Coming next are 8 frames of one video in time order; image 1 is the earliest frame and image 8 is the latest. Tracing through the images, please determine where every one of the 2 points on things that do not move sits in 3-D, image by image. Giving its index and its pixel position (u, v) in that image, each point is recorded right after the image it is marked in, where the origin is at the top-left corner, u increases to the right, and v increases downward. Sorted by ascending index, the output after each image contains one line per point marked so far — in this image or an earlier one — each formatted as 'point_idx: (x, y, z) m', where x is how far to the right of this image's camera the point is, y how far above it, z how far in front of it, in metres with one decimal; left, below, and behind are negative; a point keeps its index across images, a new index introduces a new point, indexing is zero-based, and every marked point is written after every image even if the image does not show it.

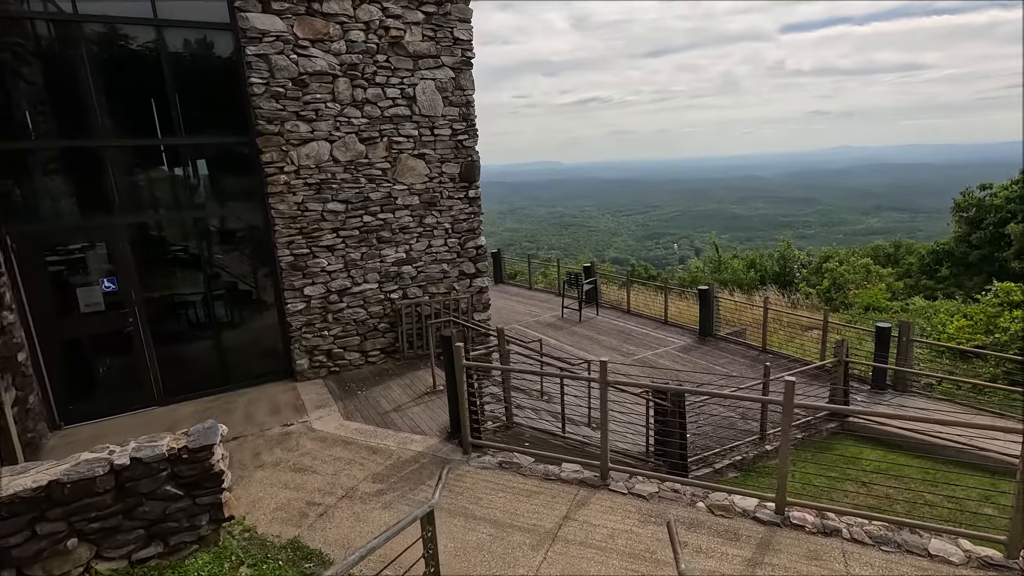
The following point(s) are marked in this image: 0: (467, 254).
0: (-0.7, +0.5, +8.0) m
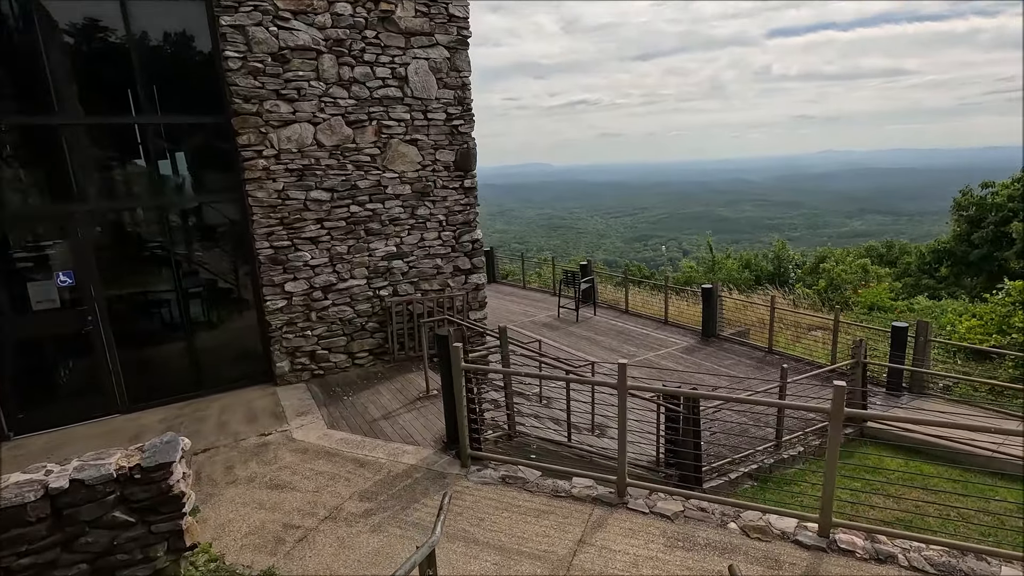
0: (-0.7, +0.5, +7.5) m
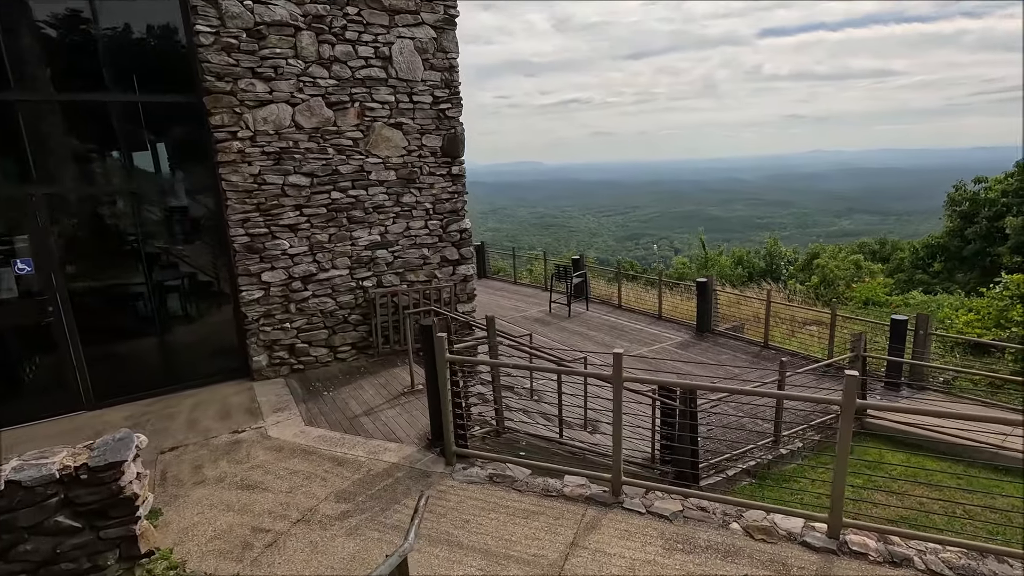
0: (-0.8, +0.7, +7.2) m
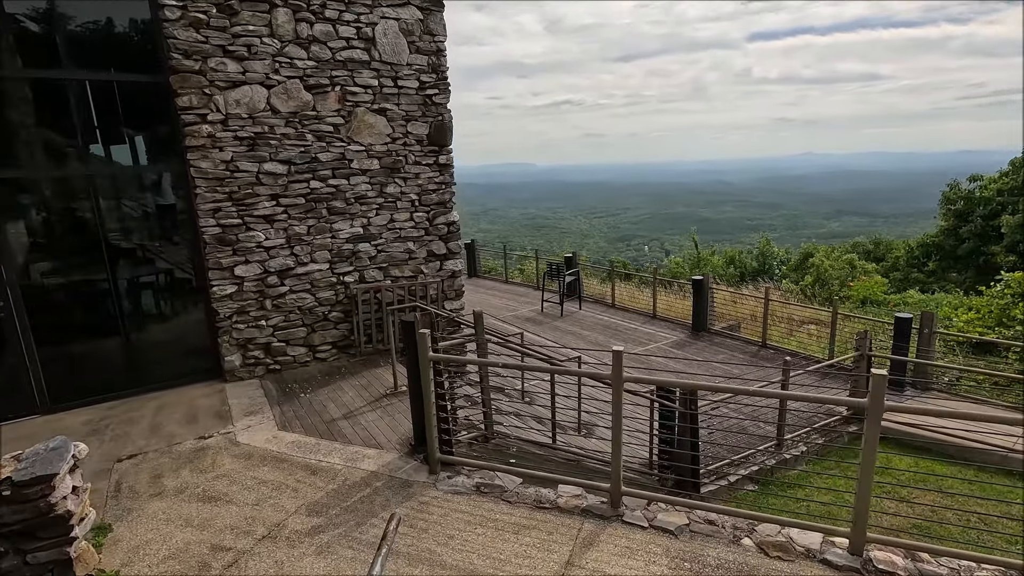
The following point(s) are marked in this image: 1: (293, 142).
0: (-0.9, +0.7, +6.8) m
1: (-2.3, +1.6, +5.8) m
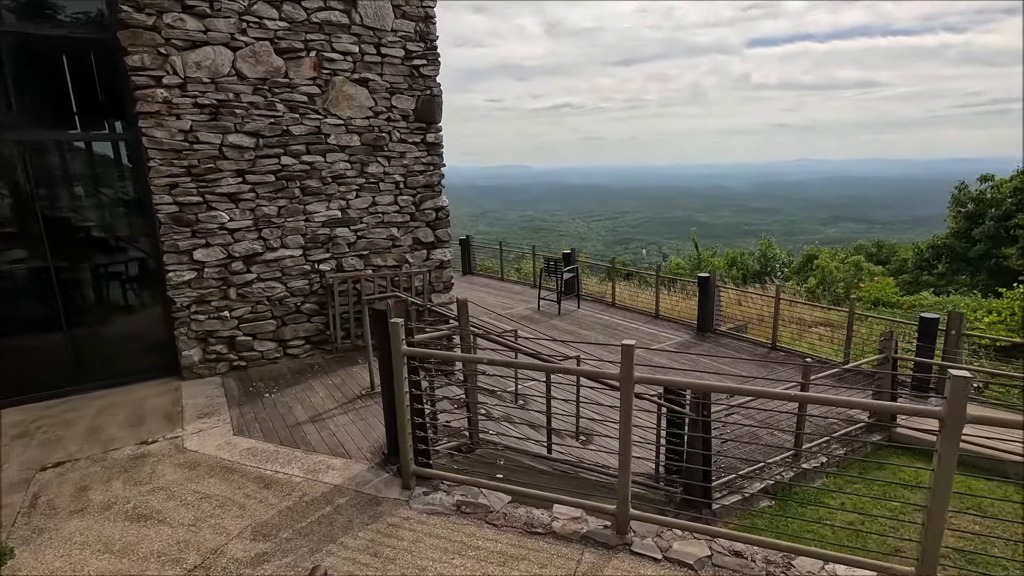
0: (-1.0, +0.8, +6.2) m
1: (-2.4, +1.7, +5.2) m
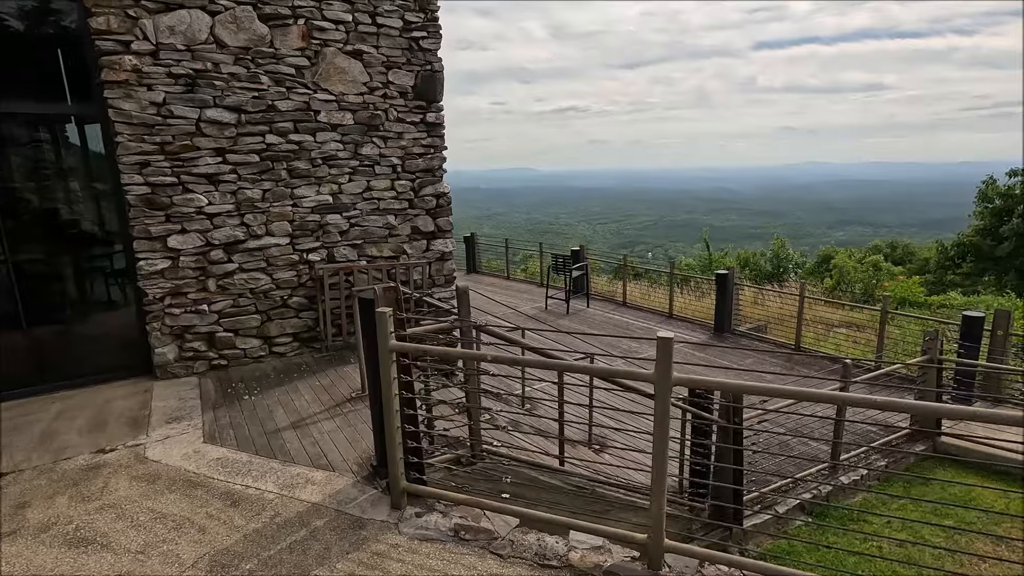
0: (-0.9, +0.9, +5.7) m
1: (-2.3, +1.8, +4.7) m
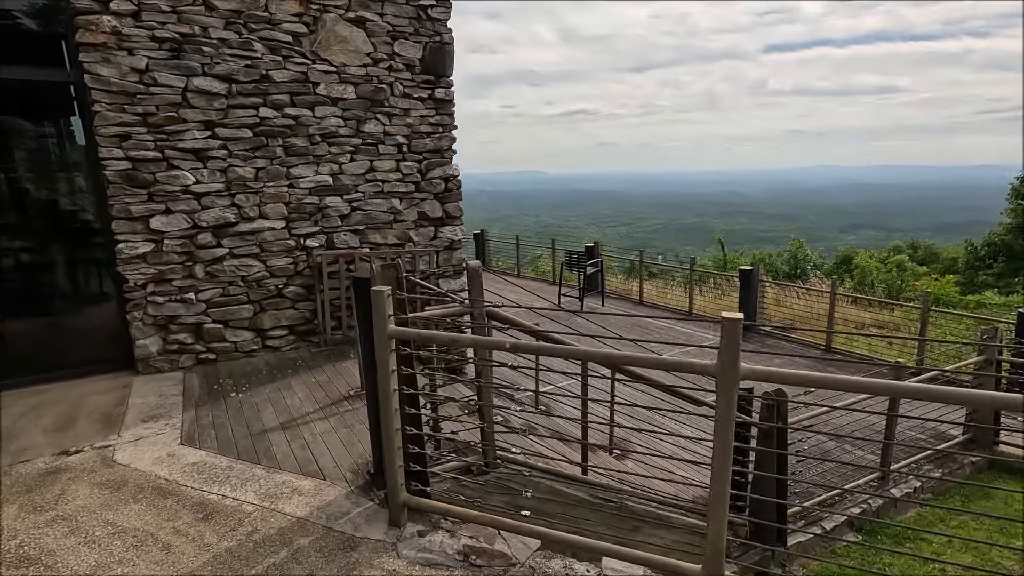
0: (-0.8, +1.0, +5.3) m
1: (-2.2, +1.9, +4.3) m
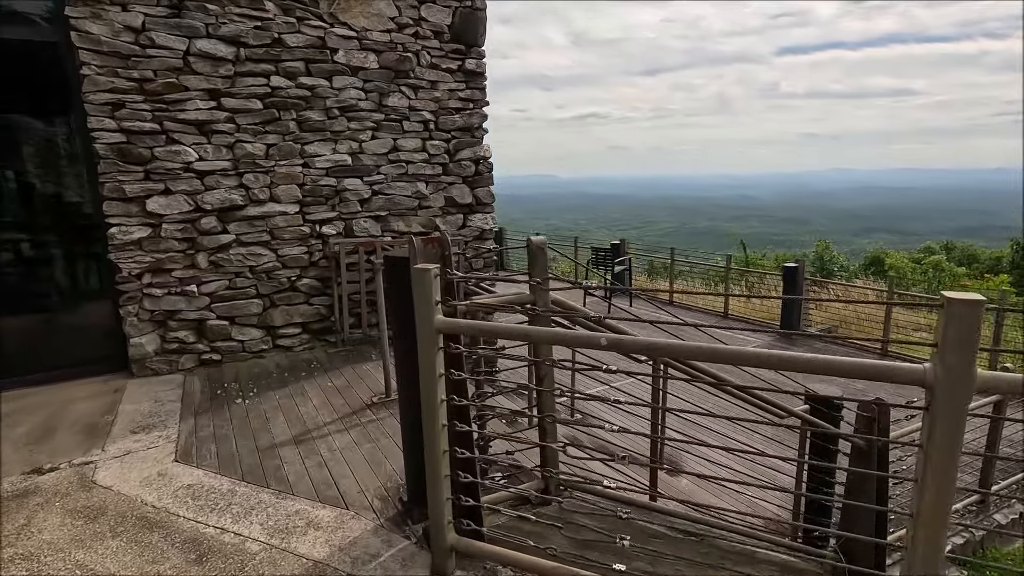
0: (-0.5, +1.0, +4.7) m
1: (-1.9, +1.9, +3.8) m
